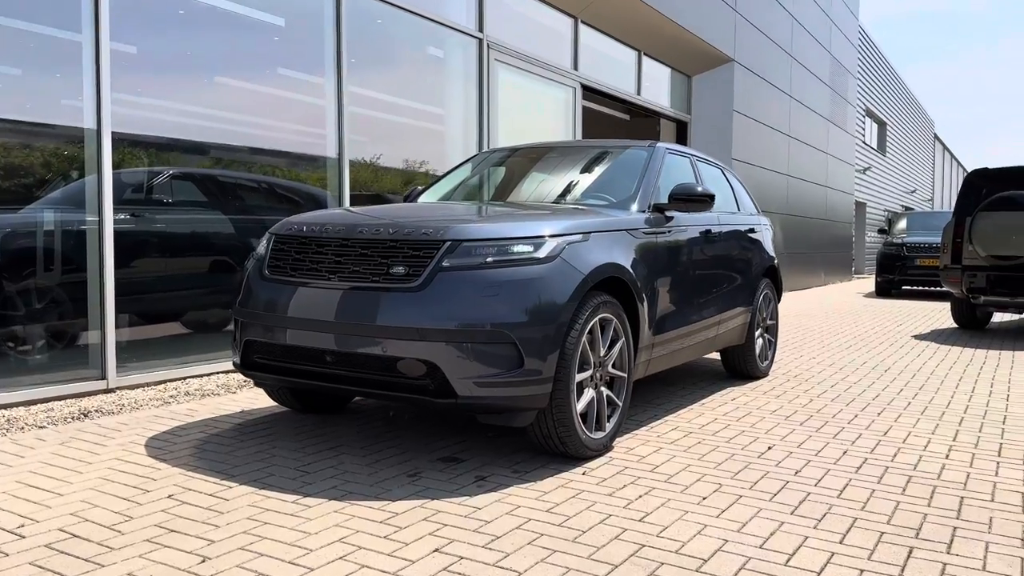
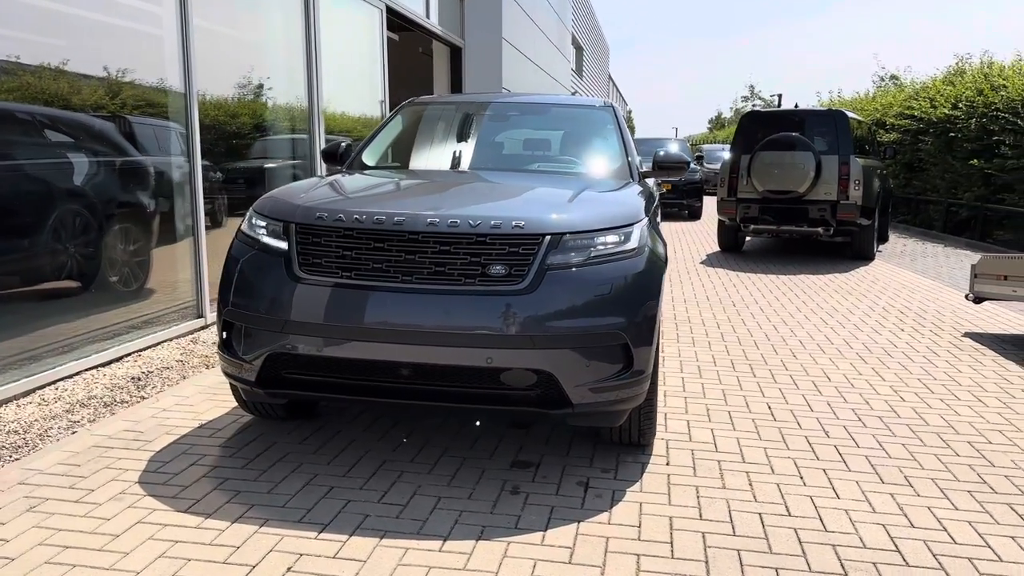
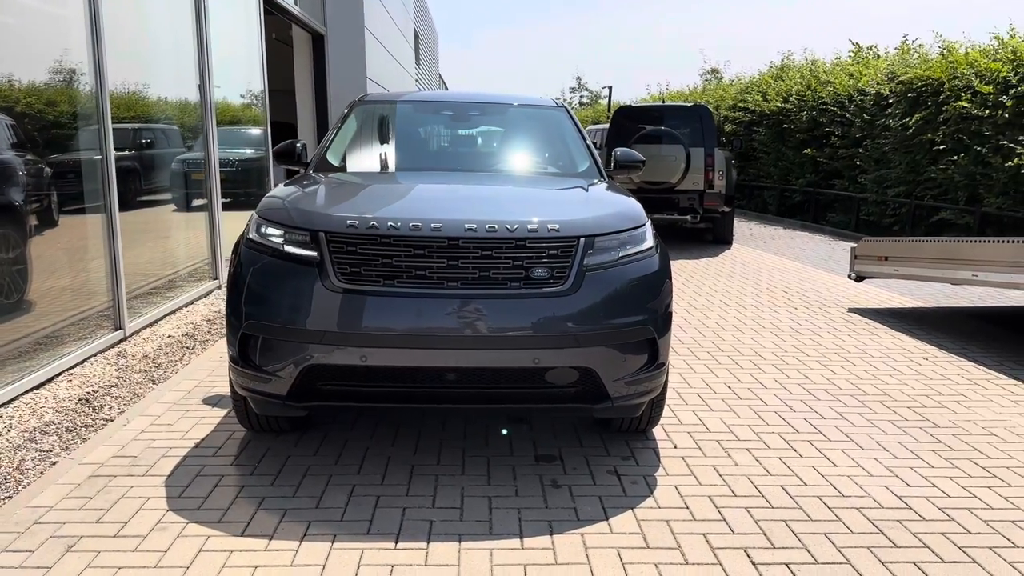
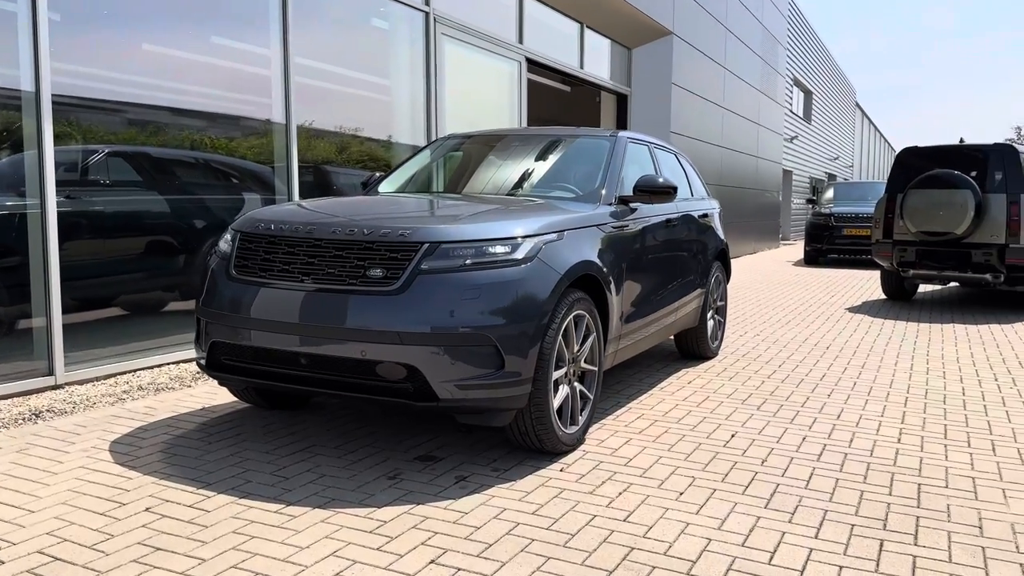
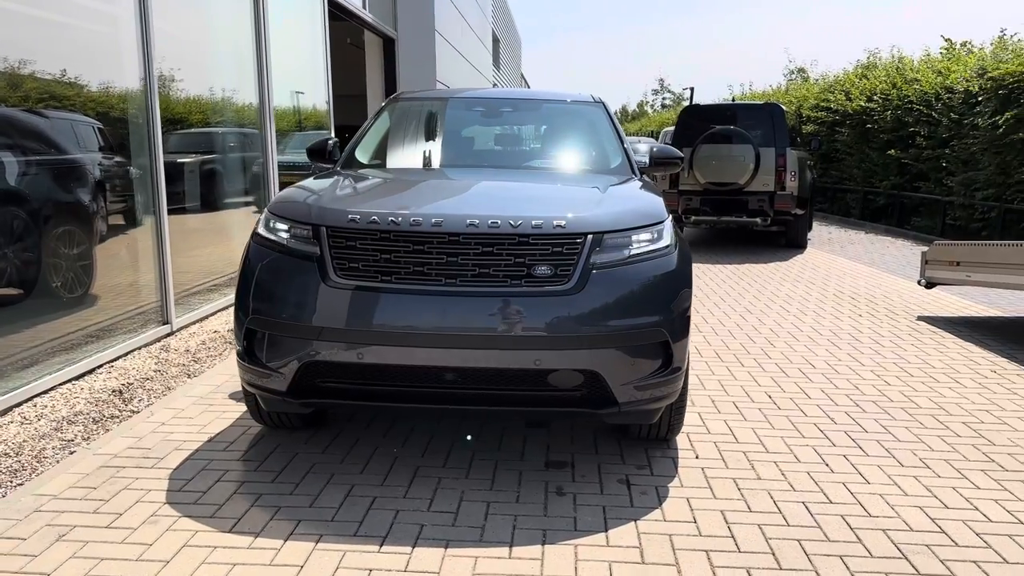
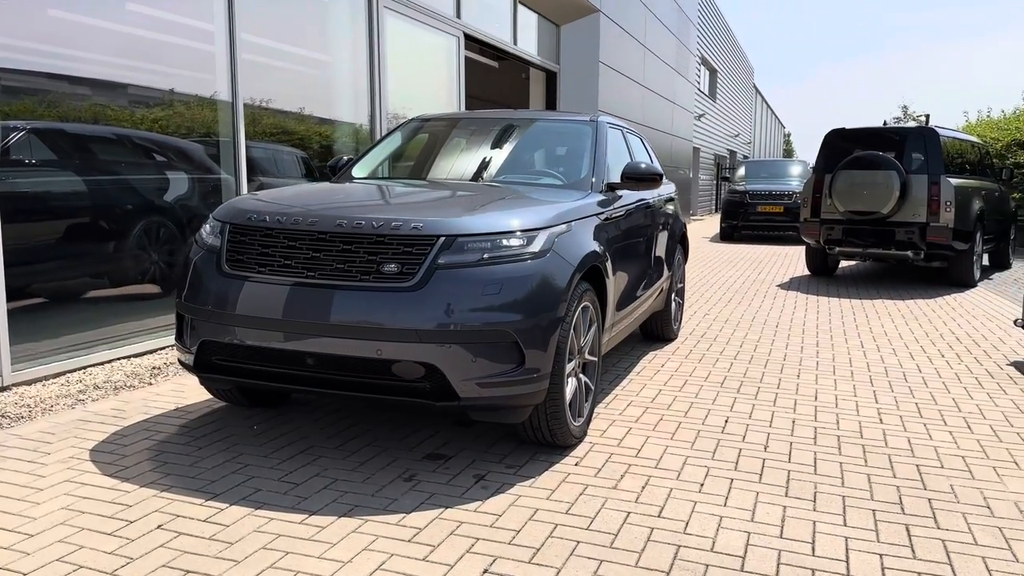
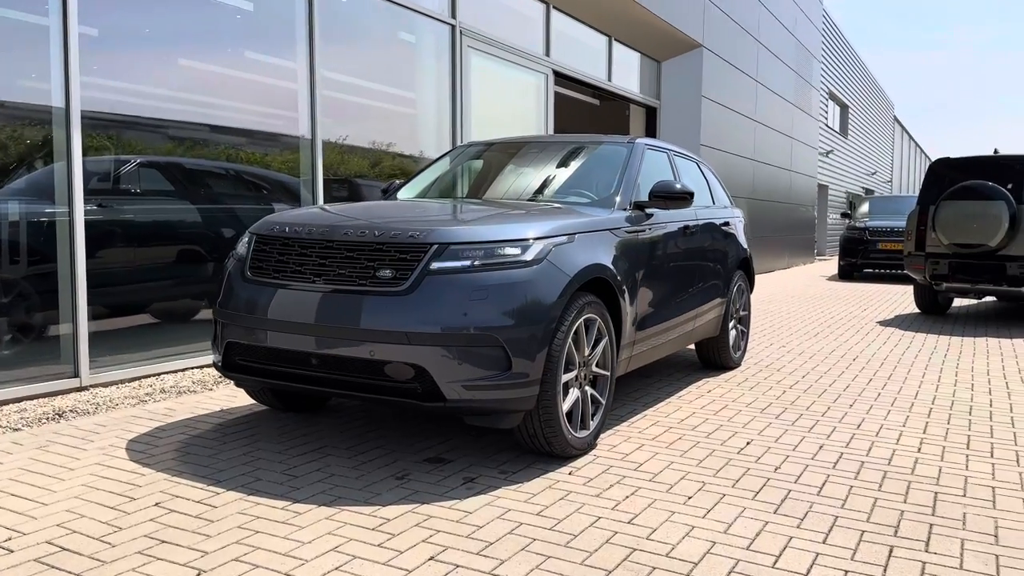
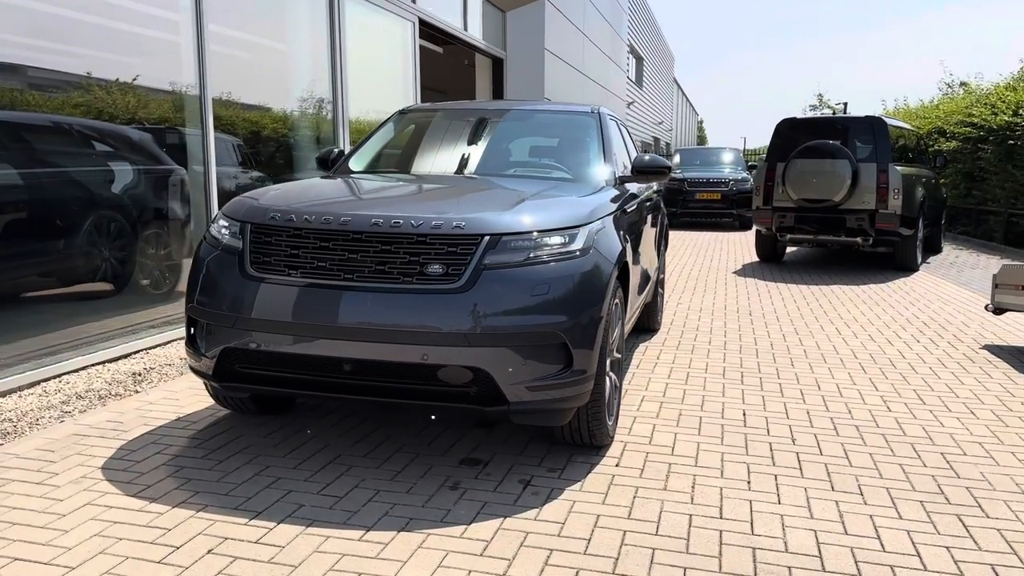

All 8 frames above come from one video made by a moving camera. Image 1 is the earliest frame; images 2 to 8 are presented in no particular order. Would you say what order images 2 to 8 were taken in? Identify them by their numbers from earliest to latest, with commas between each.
7, 4, 6, 8, 2, 5, 3
